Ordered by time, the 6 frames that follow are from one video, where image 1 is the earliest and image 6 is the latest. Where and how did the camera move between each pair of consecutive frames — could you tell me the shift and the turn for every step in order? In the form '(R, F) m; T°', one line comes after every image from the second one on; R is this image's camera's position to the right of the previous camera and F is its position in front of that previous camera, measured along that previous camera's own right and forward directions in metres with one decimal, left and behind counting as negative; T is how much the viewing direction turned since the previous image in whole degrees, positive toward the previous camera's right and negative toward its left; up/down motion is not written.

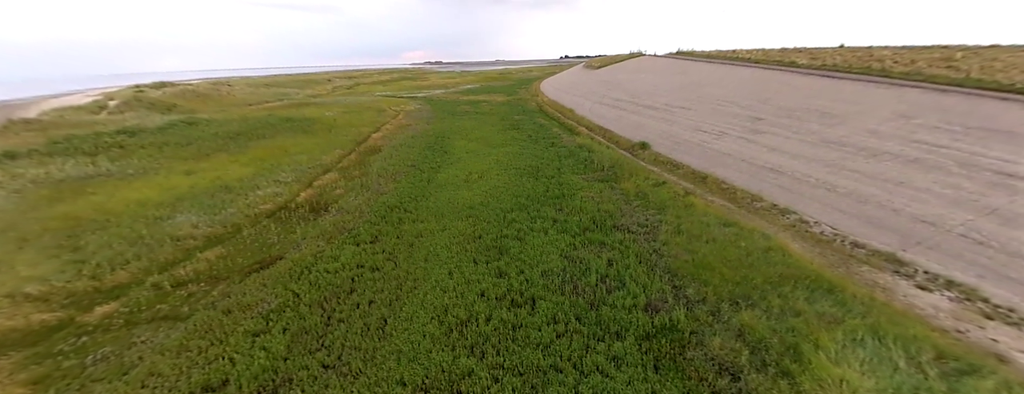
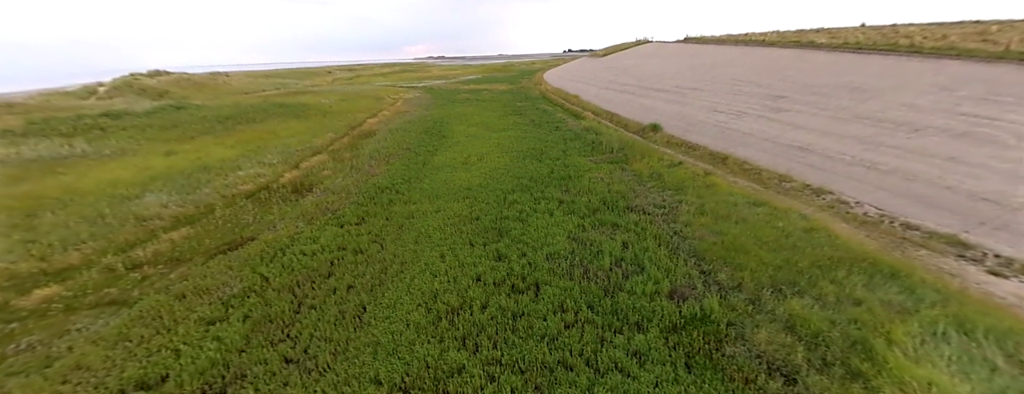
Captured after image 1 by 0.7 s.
(+0.1, +1.3) m; -1°
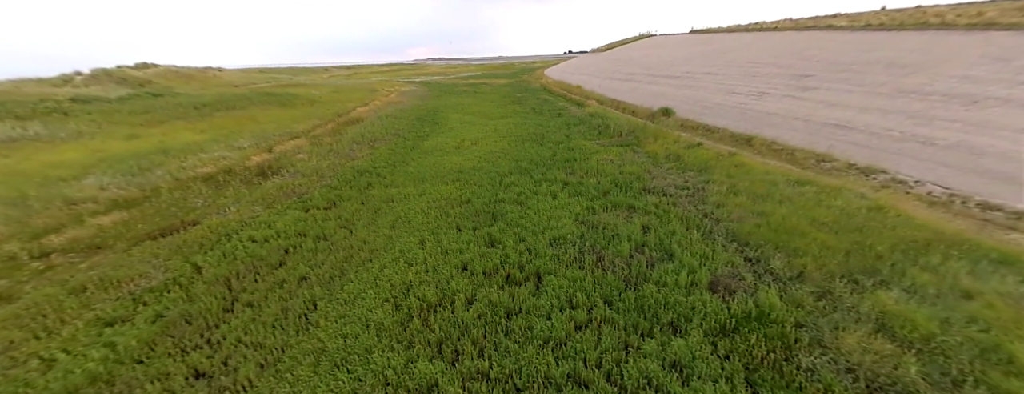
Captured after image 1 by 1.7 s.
(+0.1, +1.6) m; 0°
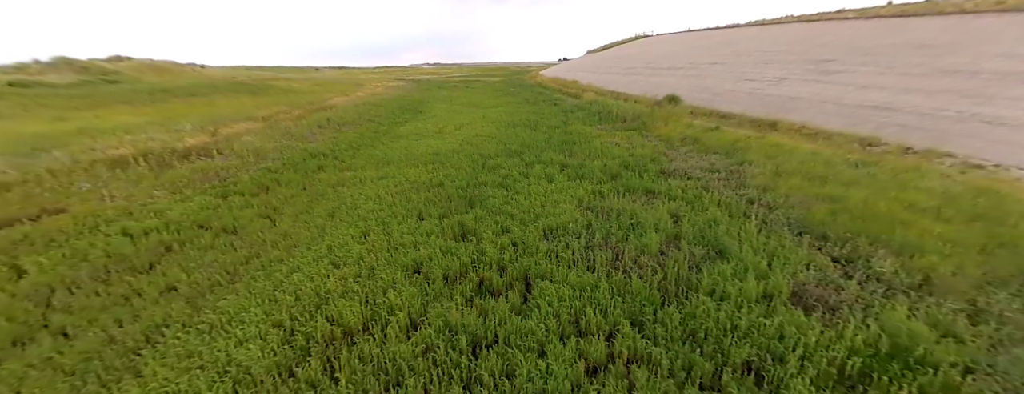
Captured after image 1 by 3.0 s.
(+0.2, +2.0) m; +1°
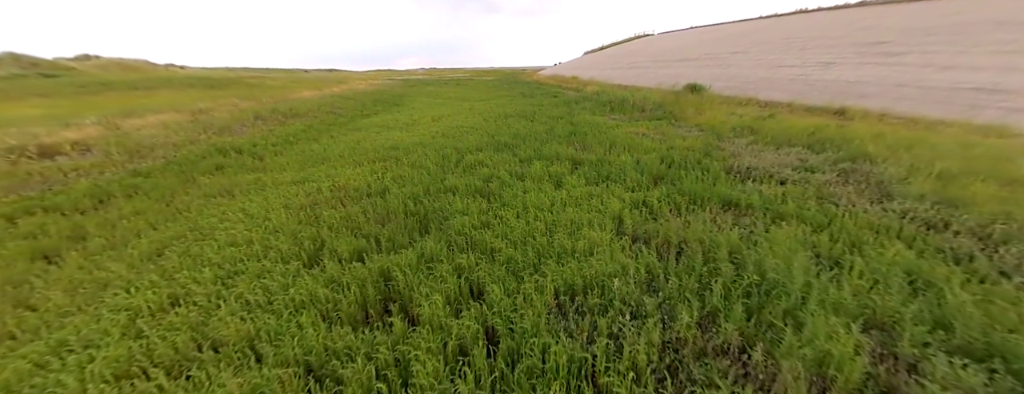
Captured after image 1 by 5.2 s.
(+0.2, +2.6) m; +1°
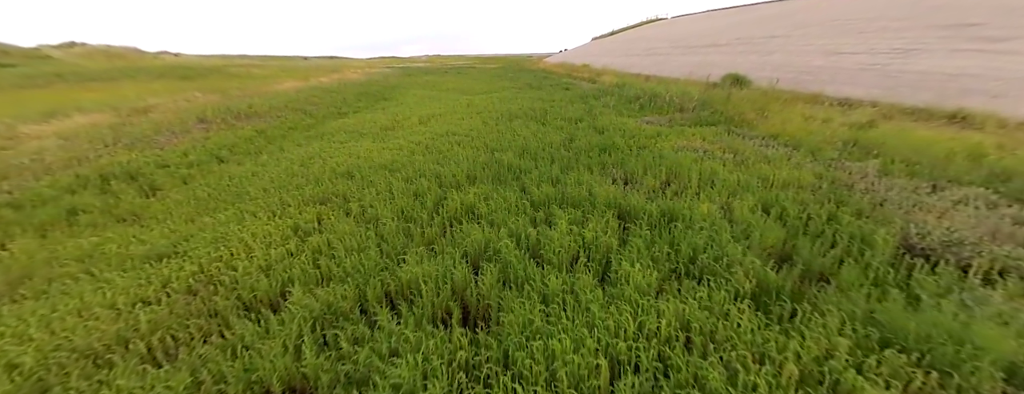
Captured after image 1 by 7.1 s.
(0.0, +2.1) m; -1°
